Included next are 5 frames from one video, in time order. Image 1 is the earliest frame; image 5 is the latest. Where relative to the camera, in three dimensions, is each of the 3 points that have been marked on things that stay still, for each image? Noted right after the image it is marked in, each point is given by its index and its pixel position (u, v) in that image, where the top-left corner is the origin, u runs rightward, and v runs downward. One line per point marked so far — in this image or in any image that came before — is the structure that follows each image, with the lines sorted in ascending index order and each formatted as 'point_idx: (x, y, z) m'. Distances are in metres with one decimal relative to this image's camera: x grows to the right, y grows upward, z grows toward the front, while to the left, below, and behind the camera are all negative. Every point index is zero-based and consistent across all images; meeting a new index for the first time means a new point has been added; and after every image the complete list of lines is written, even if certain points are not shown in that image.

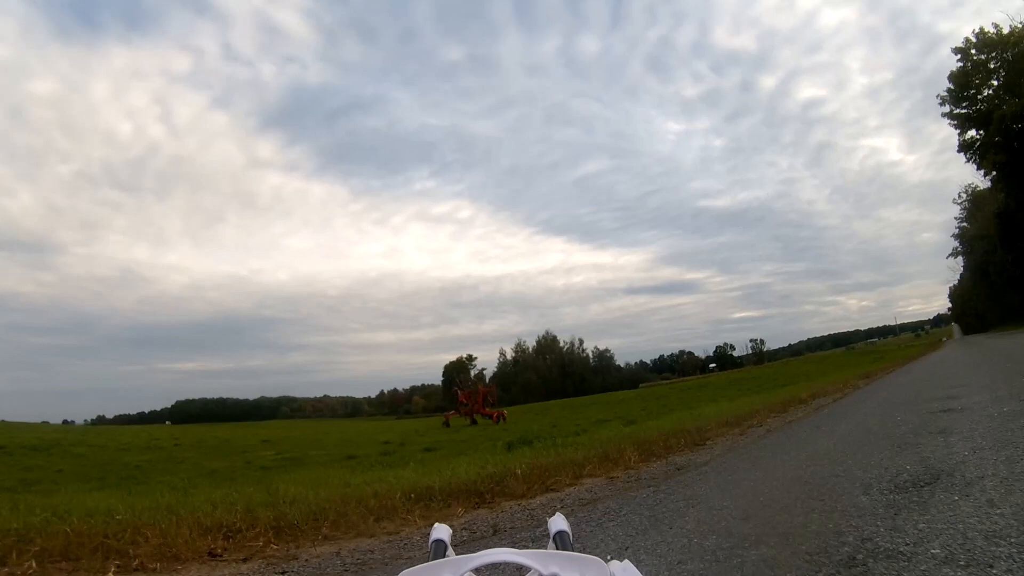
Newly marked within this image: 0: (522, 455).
0: (+0.2, -4.2, +17.6) m
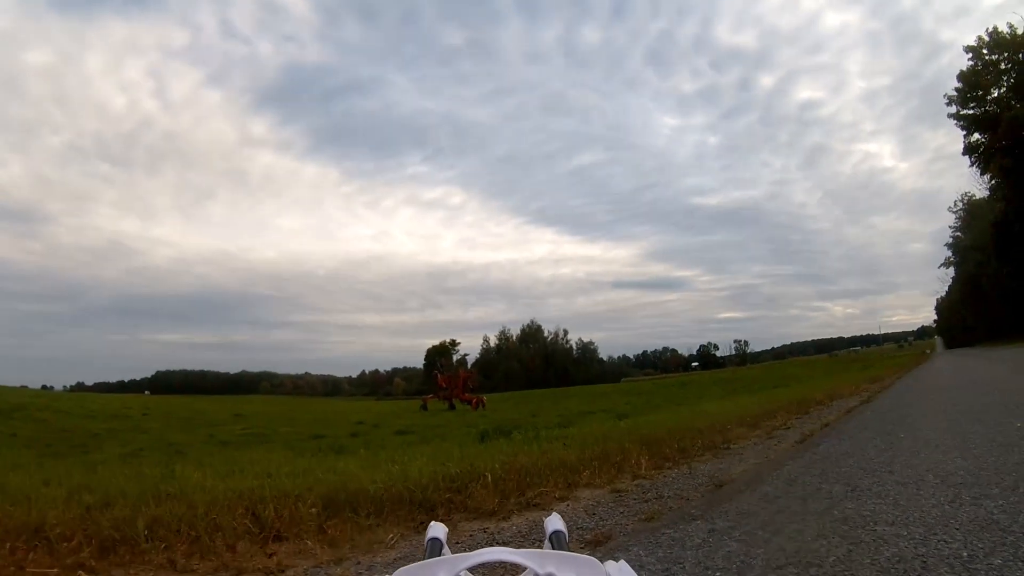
0: (-0.3, -3.4, +14.8) m
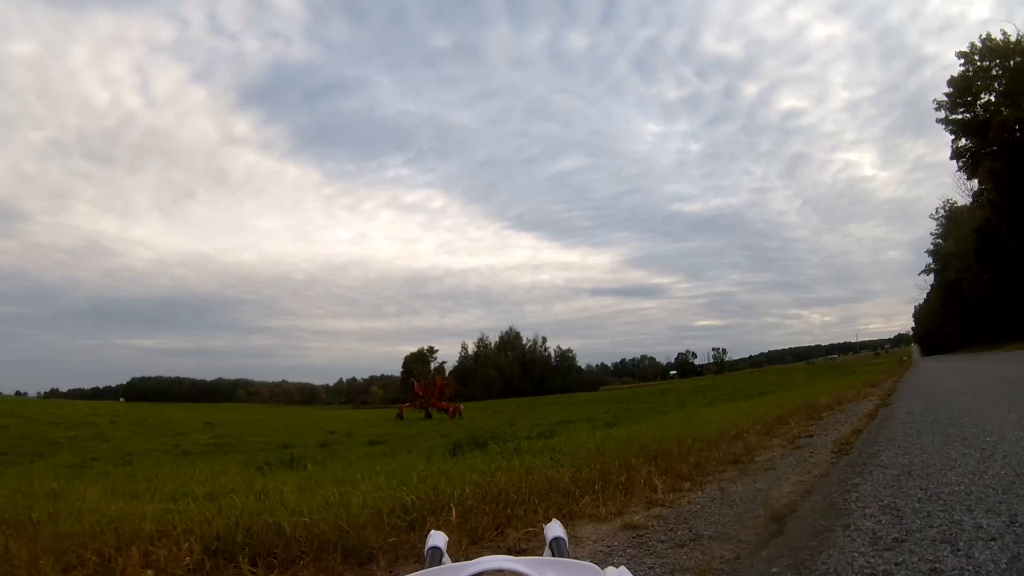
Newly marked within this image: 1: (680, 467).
0: (-0.7, -3.2, +12.7) m
1: (+2.0, -2.1, +8.5) m
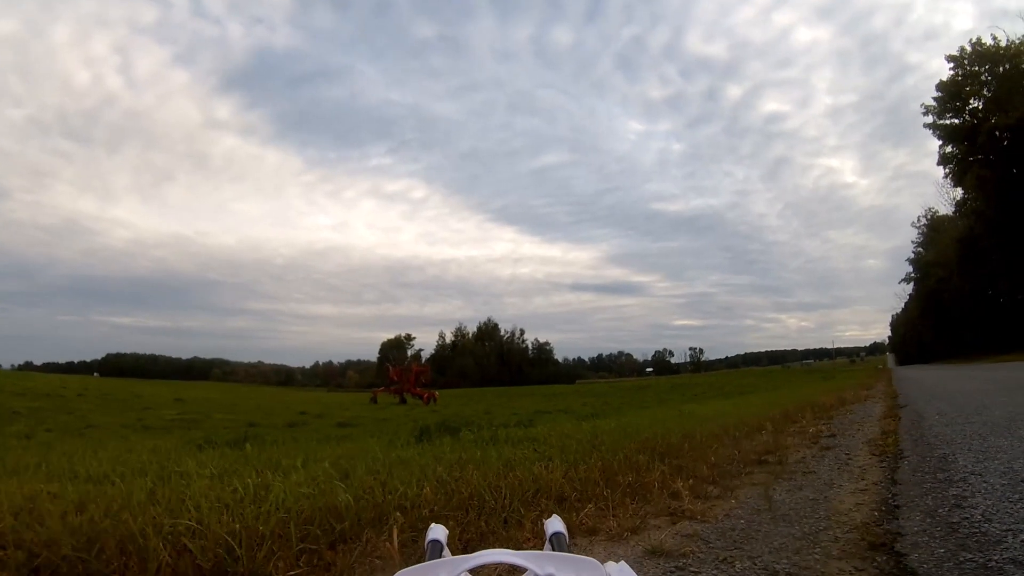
0: (-1.1, -2.6, +11.1) m
1: (+1.8, -1.7, +6.9) m
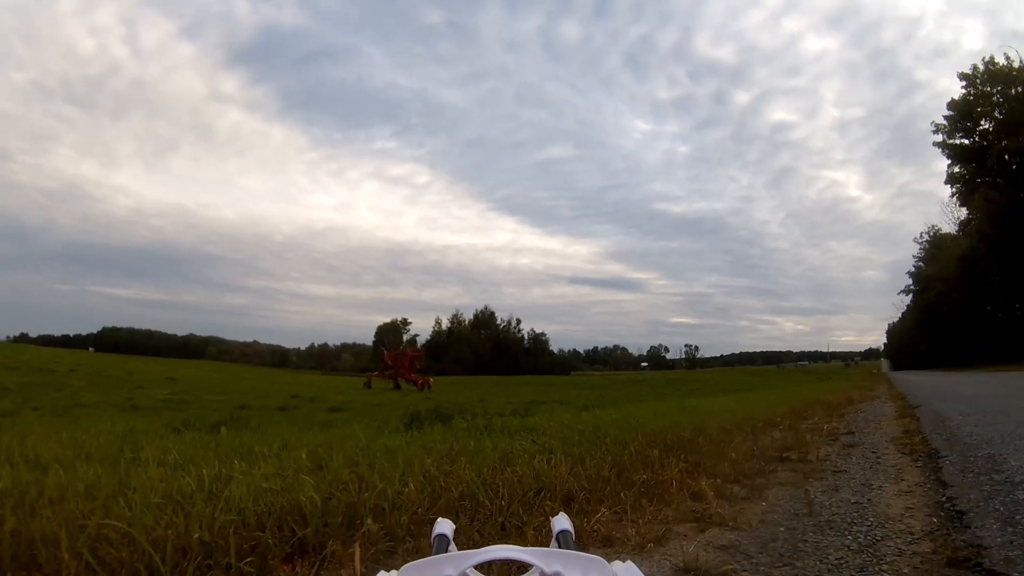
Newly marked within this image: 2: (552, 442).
0: (-1.1, -2.2, +10.4) m
1: (+1.8, -1.5, +6.2) m
2: (+0.5, -1.9, +9.0) m
